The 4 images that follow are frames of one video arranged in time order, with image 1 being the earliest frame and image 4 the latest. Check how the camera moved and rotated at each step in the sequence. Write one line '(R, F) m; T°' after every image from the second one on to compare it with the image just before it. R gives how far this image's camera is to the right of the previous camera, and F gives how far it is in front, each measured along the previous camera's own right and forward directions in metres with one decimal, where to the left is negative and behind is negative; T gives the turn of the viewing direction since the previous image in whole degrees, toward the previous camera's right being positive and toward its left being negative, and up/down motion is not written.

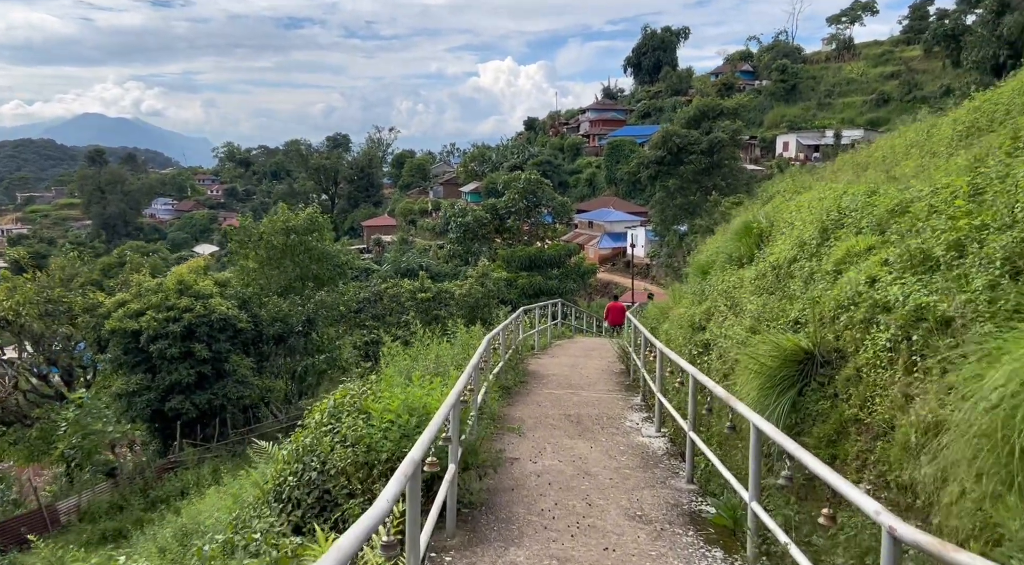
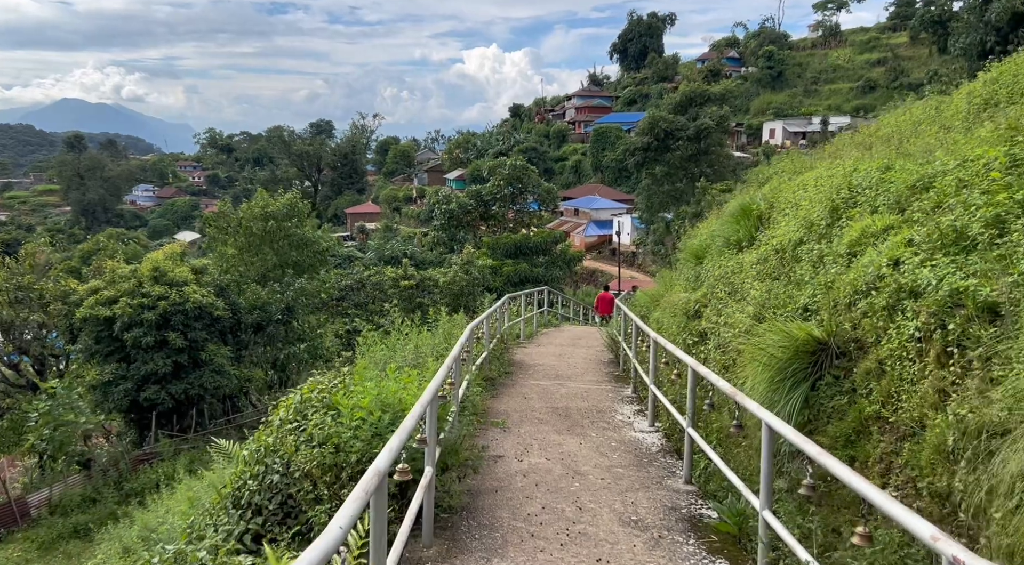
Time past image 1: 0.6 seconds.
(0.0, +0.5) m; +1°
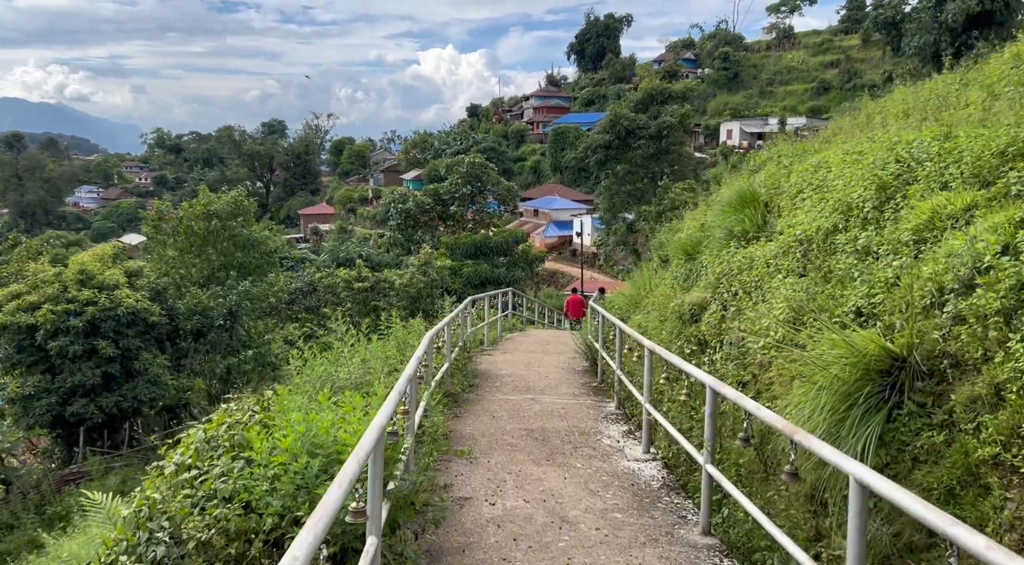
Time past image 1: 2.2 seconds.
(-0.1, +1.2) m; +3°
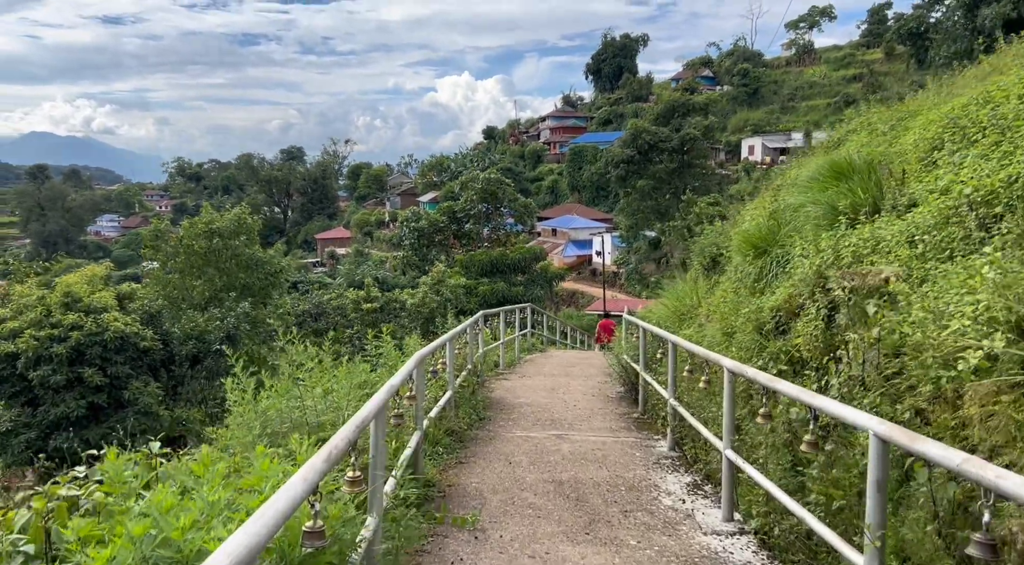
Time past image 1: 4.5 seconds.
(0.0, +1.8) m; -1°
